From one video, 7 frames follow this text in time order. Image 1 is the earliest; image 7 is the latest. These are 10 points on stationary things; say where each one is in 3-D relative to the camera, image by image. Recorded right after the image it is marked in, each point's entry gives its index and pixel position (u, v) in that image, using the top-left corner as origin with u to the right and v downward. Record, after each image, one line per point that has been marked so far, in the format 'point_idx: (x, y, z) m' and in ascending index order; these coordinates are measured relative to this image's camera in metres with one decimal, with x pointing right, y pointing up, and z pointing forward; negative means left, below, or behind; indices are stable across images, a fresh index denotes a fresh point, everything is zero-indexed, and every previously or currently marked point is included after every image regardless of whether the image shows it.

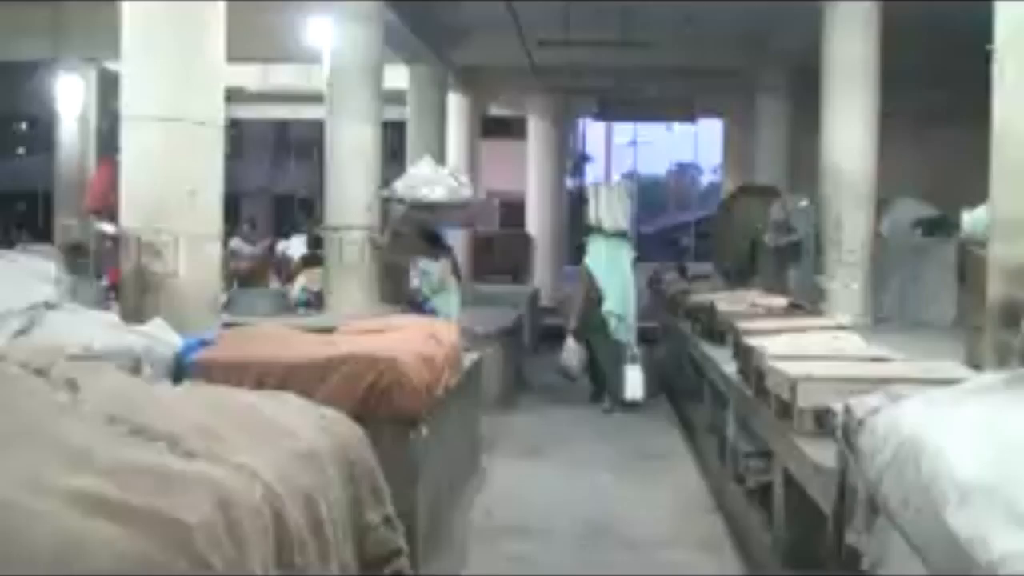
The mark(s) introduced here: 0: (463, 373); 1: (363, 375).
0: (-0.3, -0.6, +8.9) m
1: (-0.7, -0.4, +6.6) m
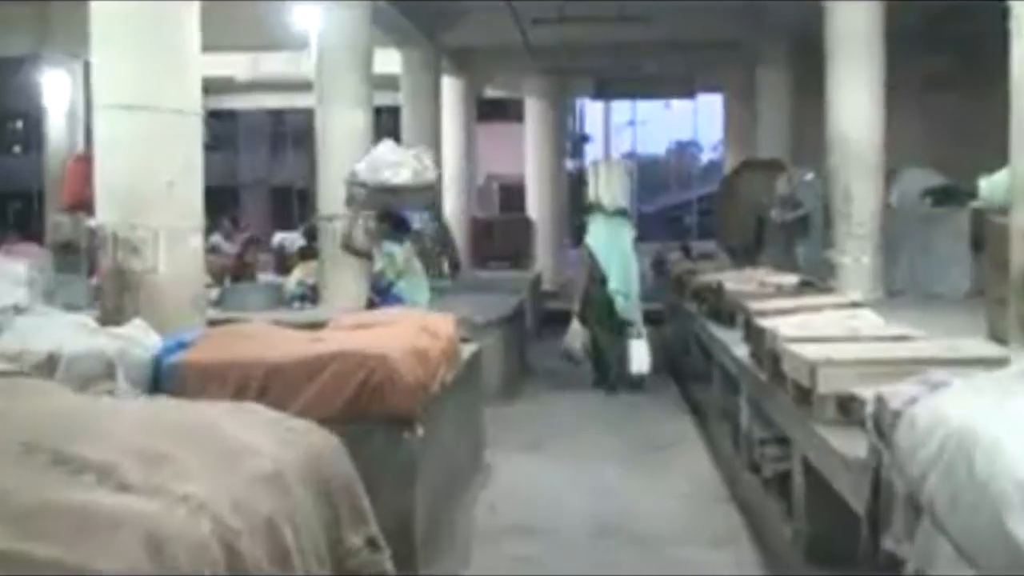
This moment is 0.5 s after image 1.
0: (-0.3, -0.5, +8.5) m
1: (-0.8, -0.4, +6.2) m
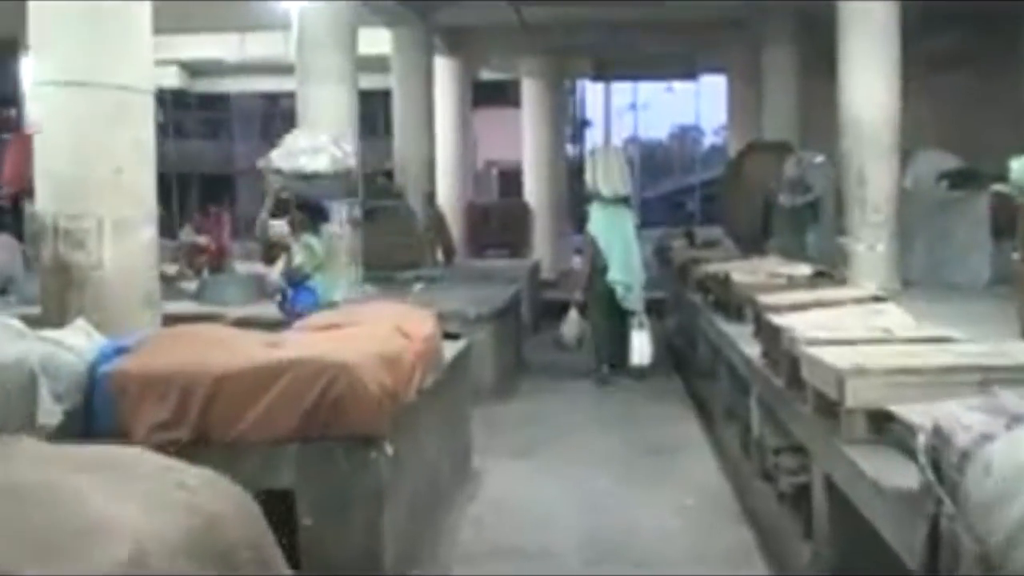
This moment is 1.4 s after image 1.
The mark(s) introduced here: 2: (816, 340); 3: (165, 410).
0: (-0.4, -0.5, +7.7) m
1: (-0.8, -0.4, +5.4) m
2: (+1.4, -0.2, +6.0) m
3: (-1.4, -0.5, +5.3) m
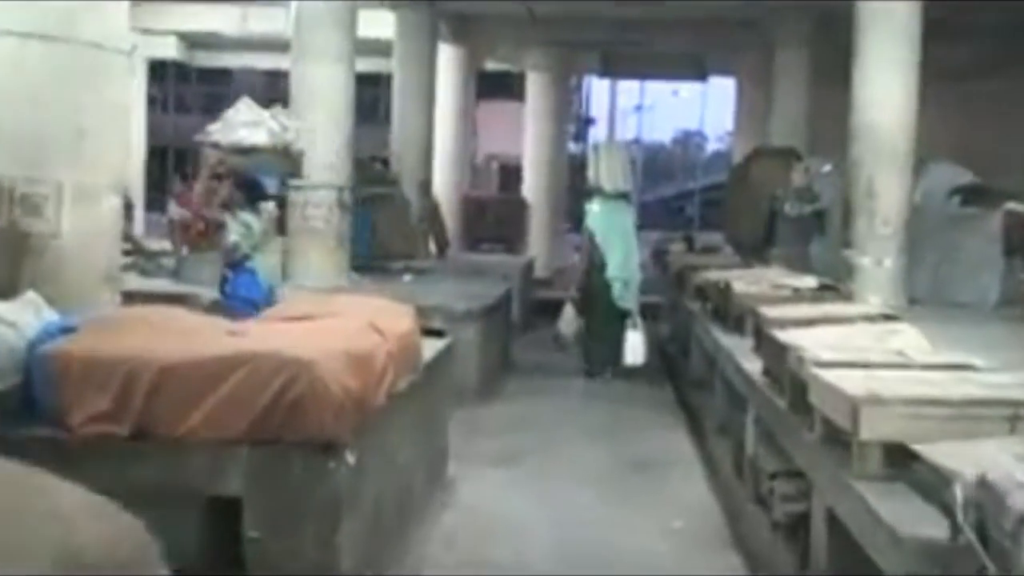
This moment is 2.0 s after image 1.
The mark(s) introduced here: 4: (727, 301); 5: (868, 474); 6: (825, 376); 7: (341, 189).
0: (-0.5, -0.4, +7.2) m
1: (-0.9, -0.4, +4.9) m
2: (+1.3, -0.3, +5.5) m
3: (-1.5, -0.4, +4.8) m
4: (+1.7, -0.1, +10.1) m
5: (+1.3, -0.7, +4.6) m
6: (+1.3, -0.4, +5.2) m
7: (-1.7, +1.0, +13.1) m
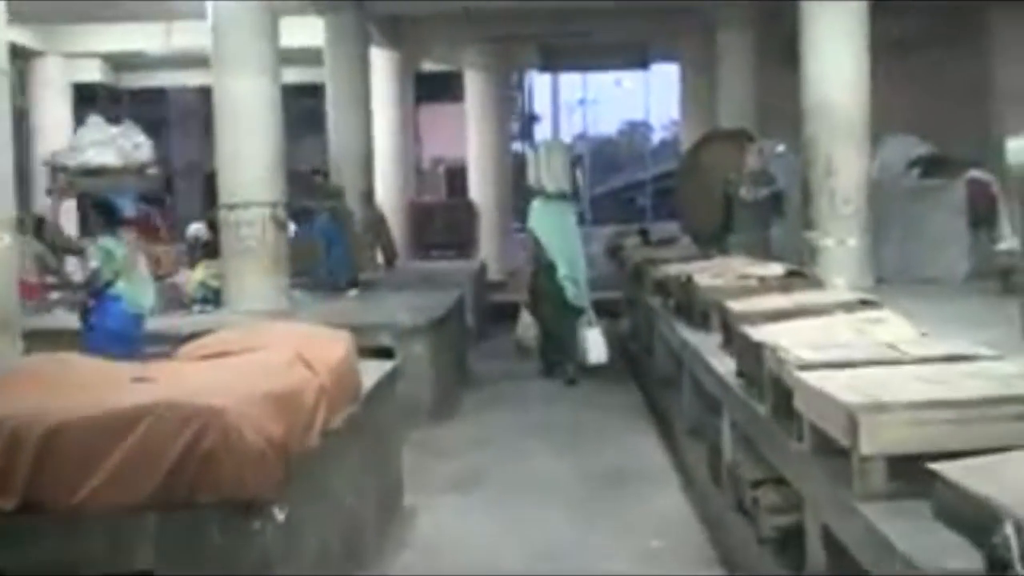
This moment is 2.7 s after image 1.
0: (-0.7, -0.5, +6.5) m
1: (-1.1, -0.5, +4.2) m
2: (+1.1, -0.3, +4.9) m
3: (-1.7, -0.6, +4.1) m
4: (+1.3, -0.1, +9.5) m
5: (+1.1, -0.6, +4.0) m
6: (+1.1, -0.3, +4.6) m
7: (-2.3, +0.8, +12.4) m
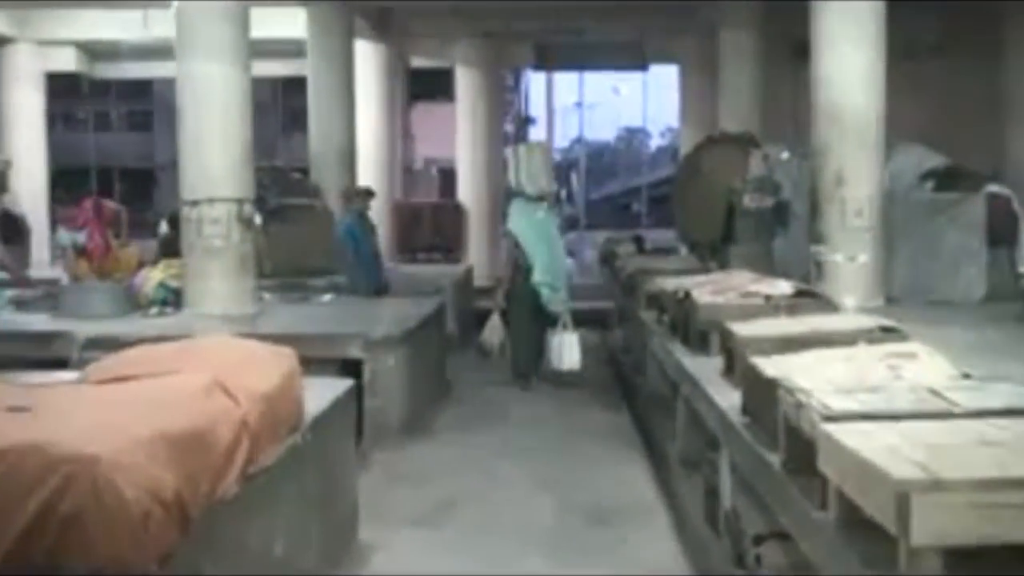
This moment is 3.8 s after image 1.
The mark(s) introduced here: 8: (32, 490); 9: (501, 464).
0: (-0.9, -0.6, +5.6) m
1: (-1.2, -0.5, +3.3) m
2: (+1.0, -0.4, +4.0) m
3: (-1.8, -0.6, +3.2) m
4: (+1.2, -0.2, +8.6) m
5: (+1.0, -0.7, +3.1) m
6: (+0.9, -0.4, +3.7) m
7: (-2.4, +0.8, +11.5) m
8: (-1.2, -0.5, +3.3) m
9: (-0.1, -1.2, +9.0) m
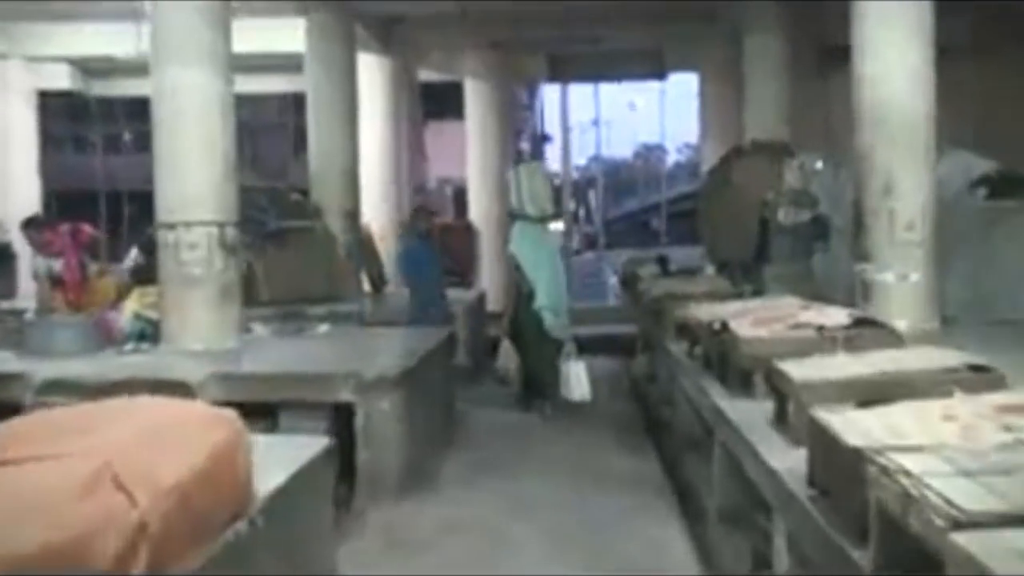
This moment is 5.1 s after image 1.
0: (-0.9, -0.8, +4.5) m
1: (-1.2, -0.6, +2.1) m
2: (+1.0, -0.5, +2.8) m
3: (-1.8, -0.7, +2.0) m
4: (+1.2, -0.3, +7.4) m
5: (+1.0, -0.8, +1.9) m
6: (+0.9, -0.5, +2.5) m
7: (-2.3, +0.5, +10.4) m
8: (-1.2, -0.7, +2.2) m
9: (0.0, -1.4, +7.8) m
